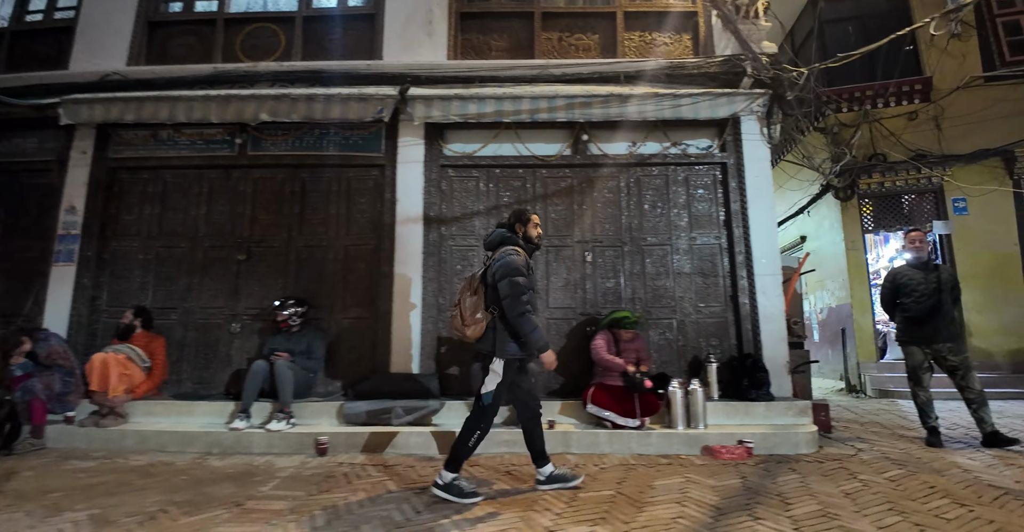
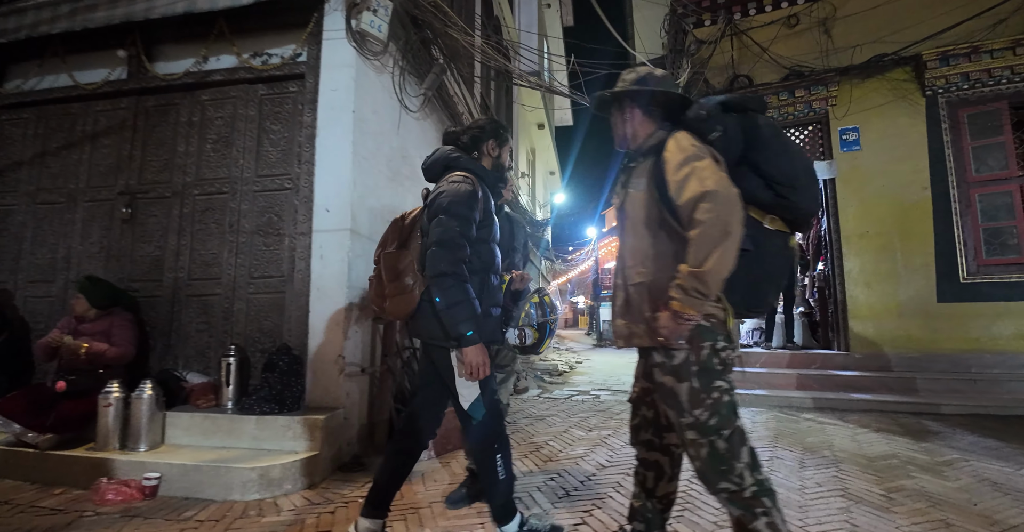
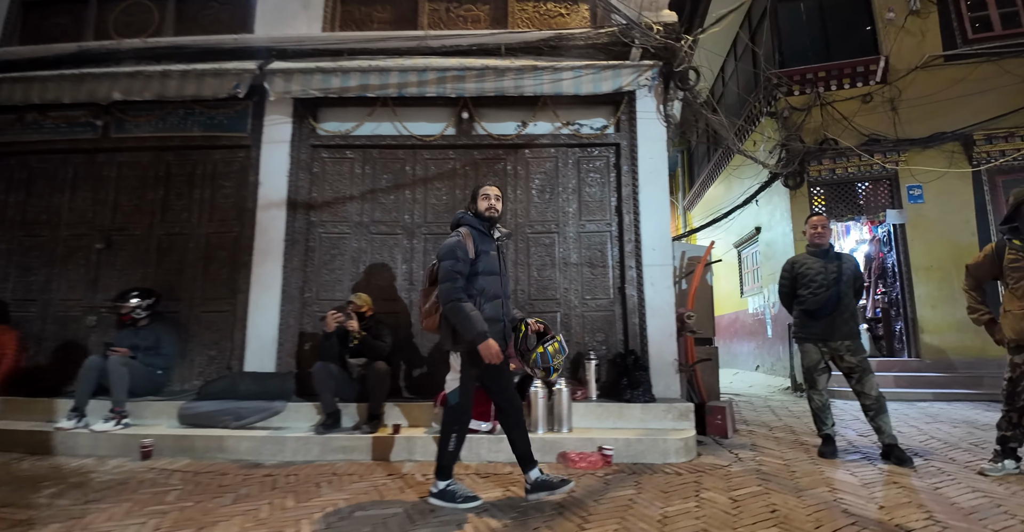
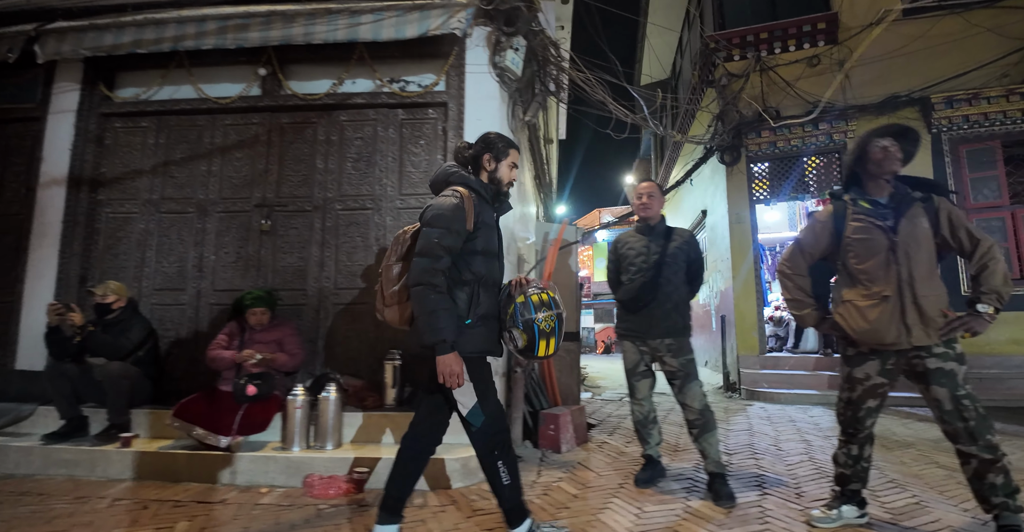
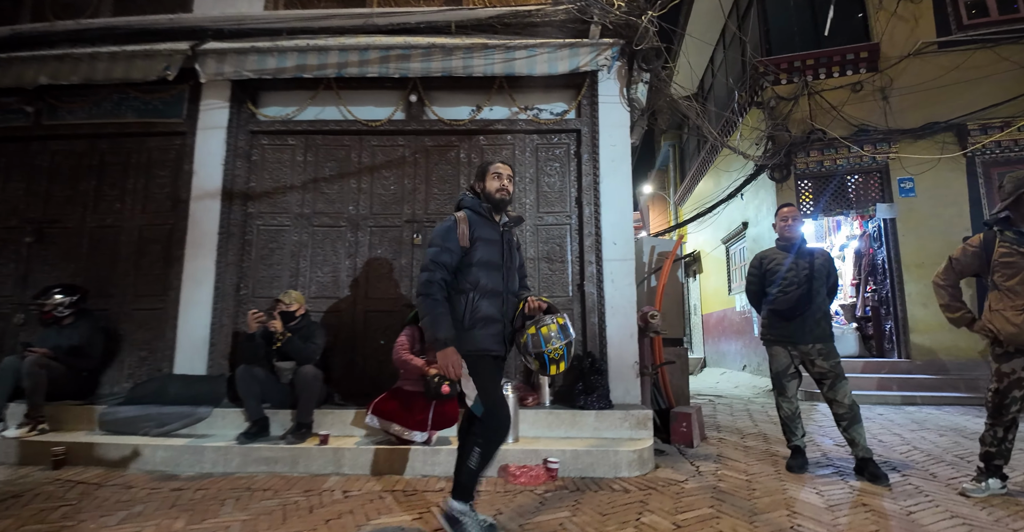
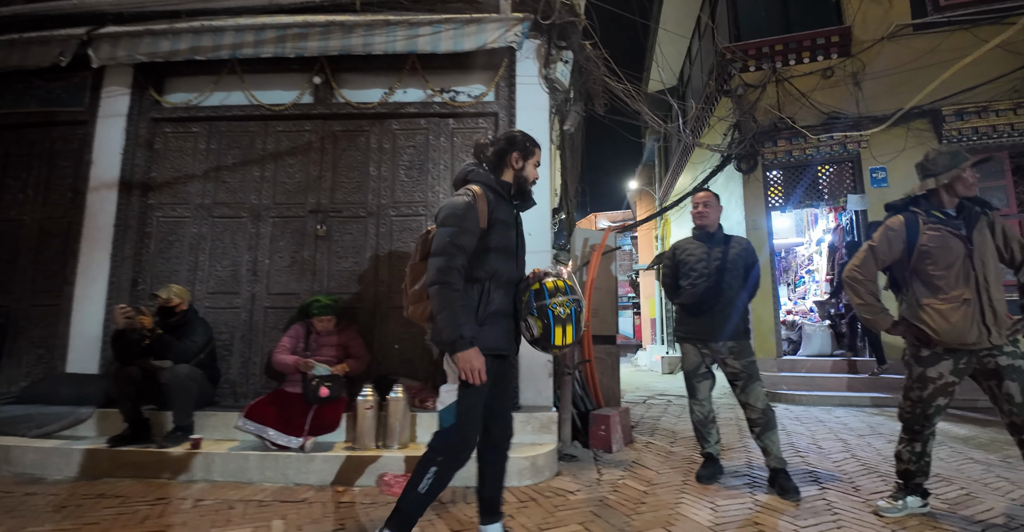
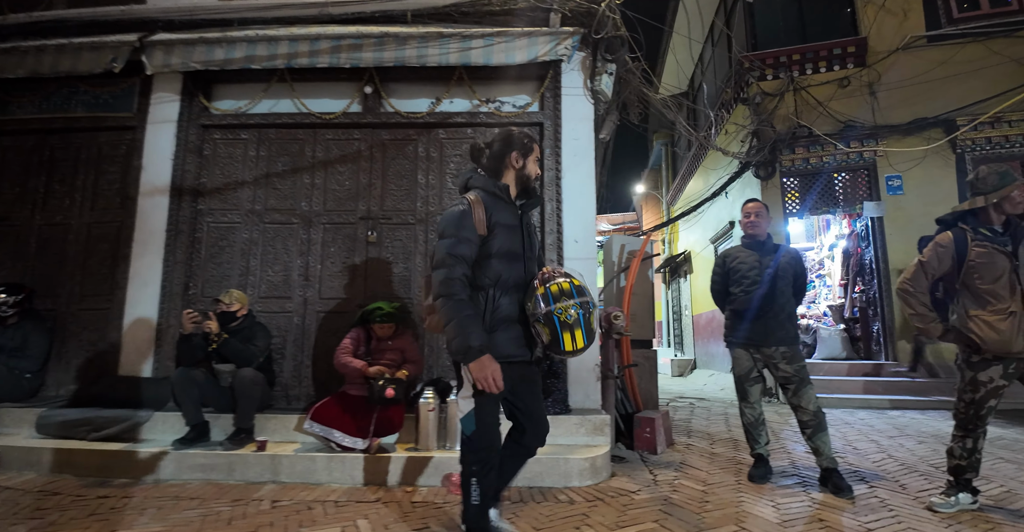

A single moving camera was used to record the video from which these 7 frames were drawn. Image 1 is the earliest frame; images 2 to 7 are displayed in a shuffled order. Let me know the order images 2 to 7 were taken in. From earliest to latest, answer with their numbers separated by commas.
3, 5, 7, 6, 4, 2
